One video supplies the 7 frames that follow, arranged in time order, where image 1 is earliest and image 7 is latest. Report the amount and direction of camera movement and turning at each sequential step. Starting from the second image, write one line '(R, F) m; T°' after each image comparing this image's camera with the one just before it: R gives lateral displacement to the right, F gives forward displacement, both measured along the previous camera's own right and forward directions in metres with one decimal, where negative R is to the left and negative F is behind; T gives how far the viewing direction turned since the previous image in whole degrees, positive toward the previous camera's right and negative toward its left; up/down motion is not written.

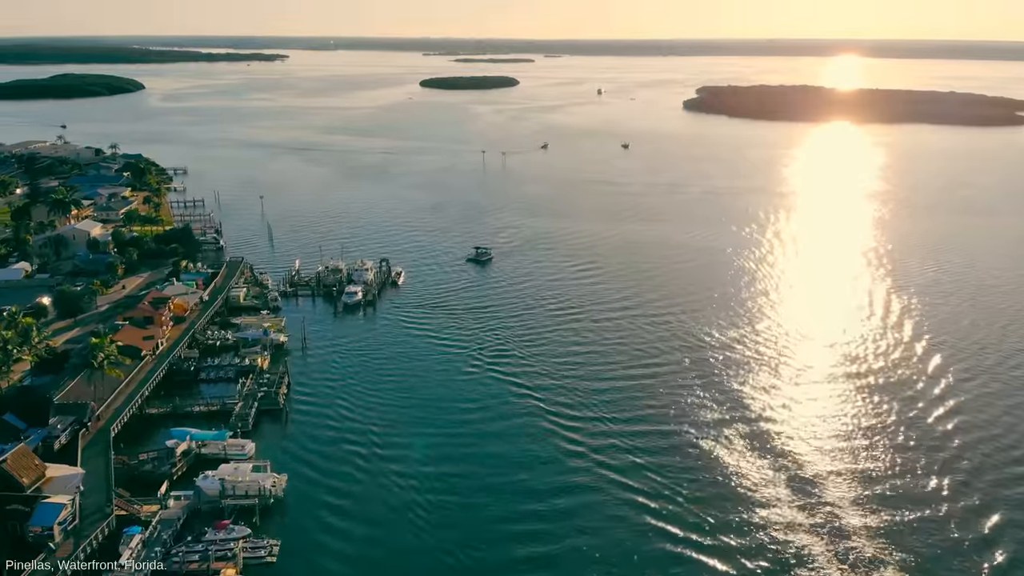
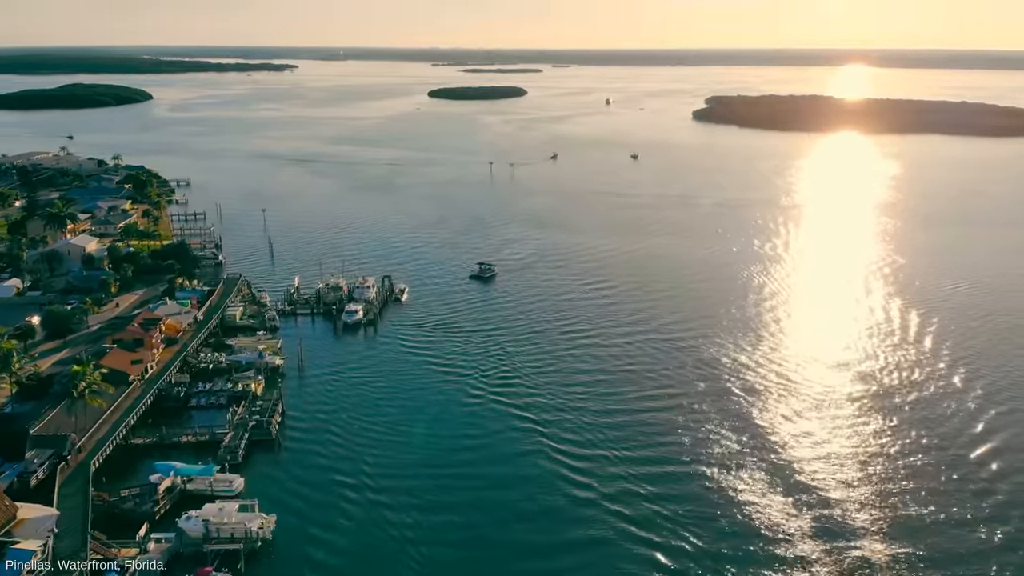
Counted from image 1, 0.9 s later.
(+0.1, +2.0) m; -1°
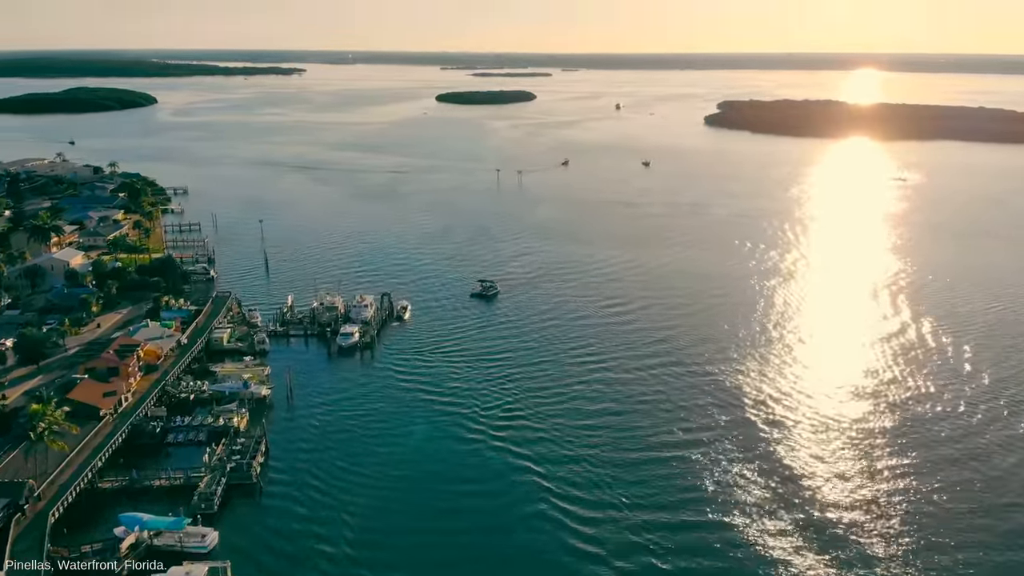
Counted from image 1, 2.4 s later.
(+0.1, +3.2) m; -1°
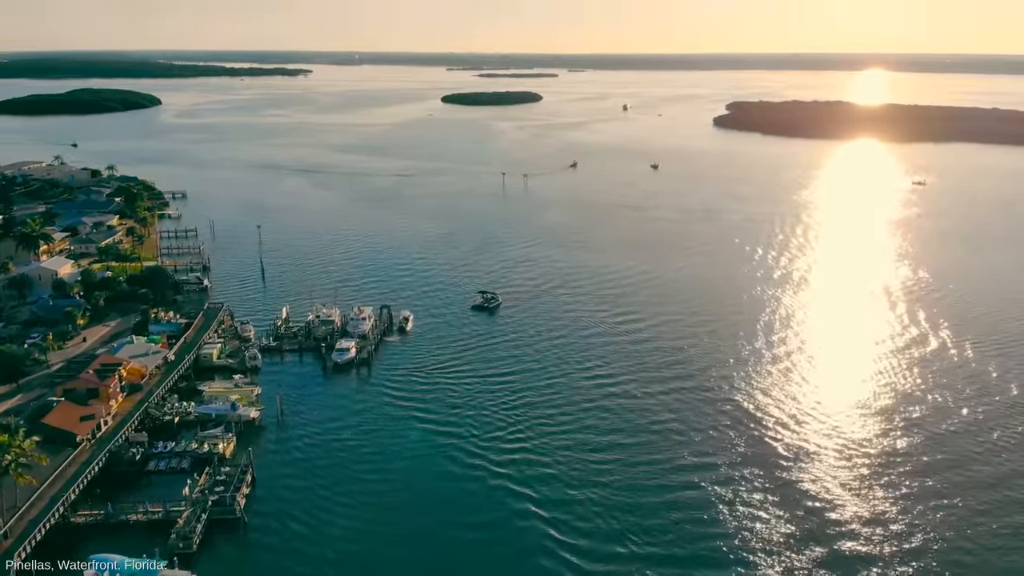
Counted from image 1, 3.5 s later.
(+0.1, +2.2) m; 0°
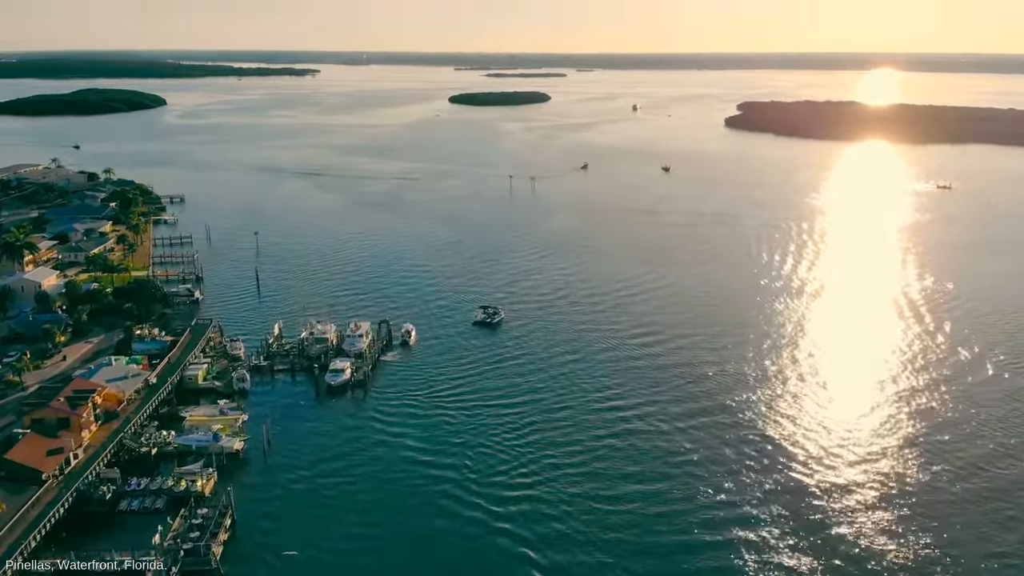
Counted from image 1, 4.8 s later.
(+0.1, +2.8) m; -1°
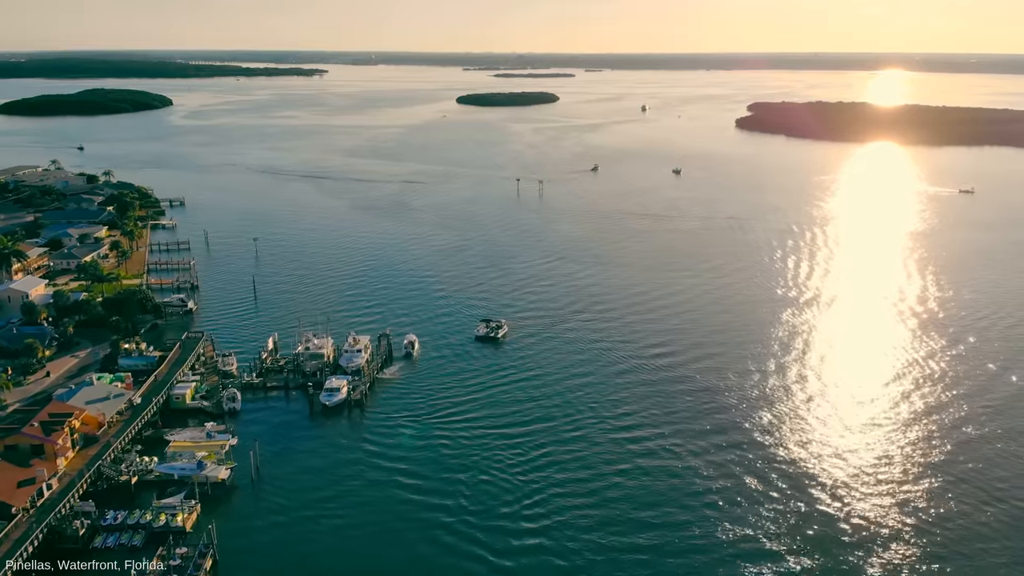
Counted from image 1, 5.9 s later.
(+0.1, +2.3) m; -1°
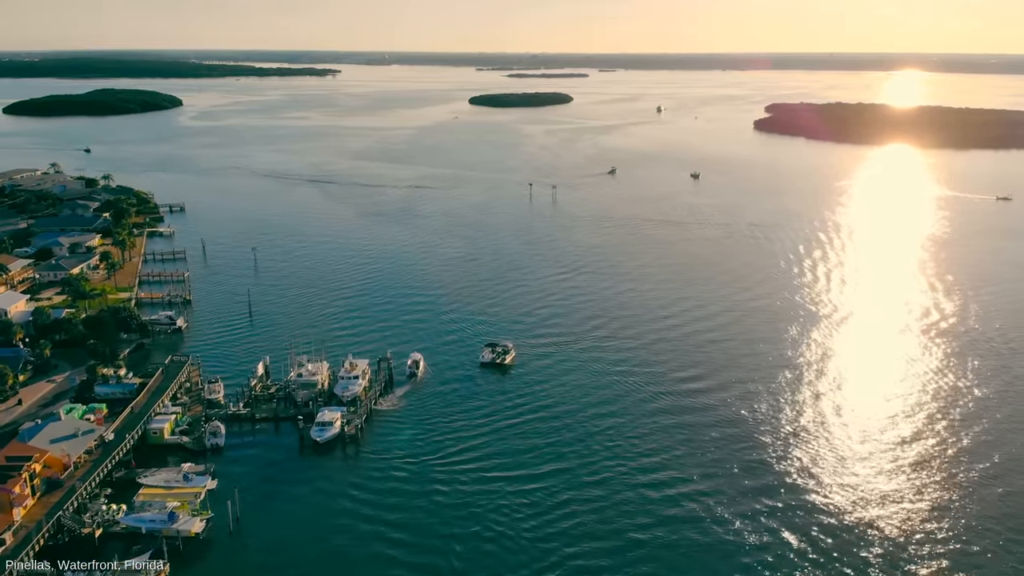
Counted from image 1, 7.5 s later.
(+0.1, +3.5) m; -1°
